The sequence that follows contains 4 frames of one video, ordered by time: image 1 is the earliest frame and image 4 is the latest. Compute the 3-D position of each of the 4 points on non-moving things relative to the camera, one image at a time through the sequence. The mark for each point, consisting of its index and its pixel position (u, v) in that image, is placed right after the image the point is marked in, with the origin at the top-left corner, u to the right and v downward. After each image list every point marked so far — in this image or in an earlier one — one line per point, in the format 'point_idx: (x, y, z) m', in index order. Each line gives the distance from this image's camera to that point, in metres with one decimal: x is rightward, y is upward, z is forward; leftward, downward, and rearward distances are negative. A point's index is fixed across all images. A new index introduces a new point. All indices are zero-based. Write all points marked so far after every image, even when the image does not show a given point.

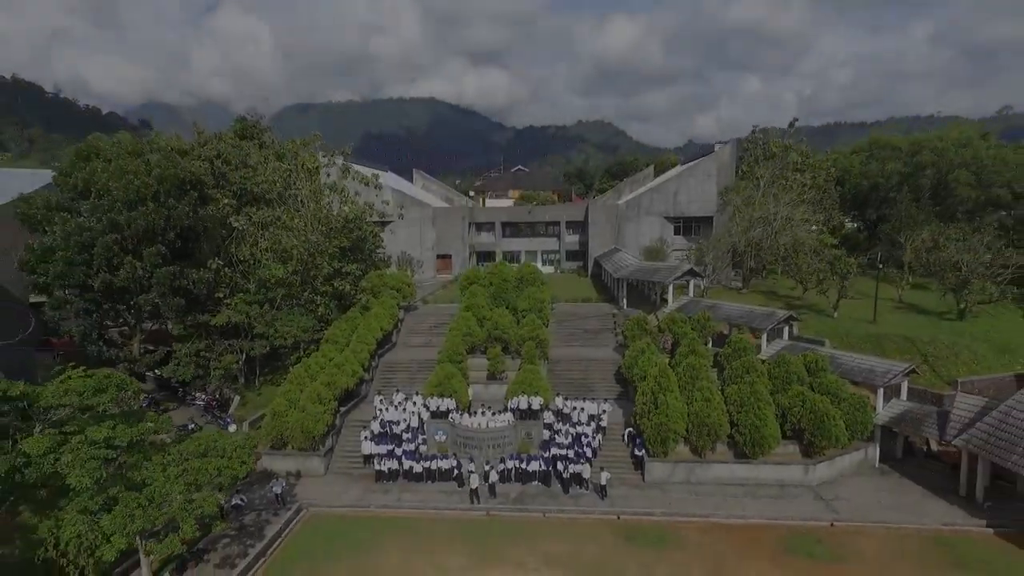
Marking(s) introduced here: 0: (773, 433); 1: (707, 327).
0: (+6.1, -3.4, +15.0) m
1: (+6.0, -1.2, +19.8) m
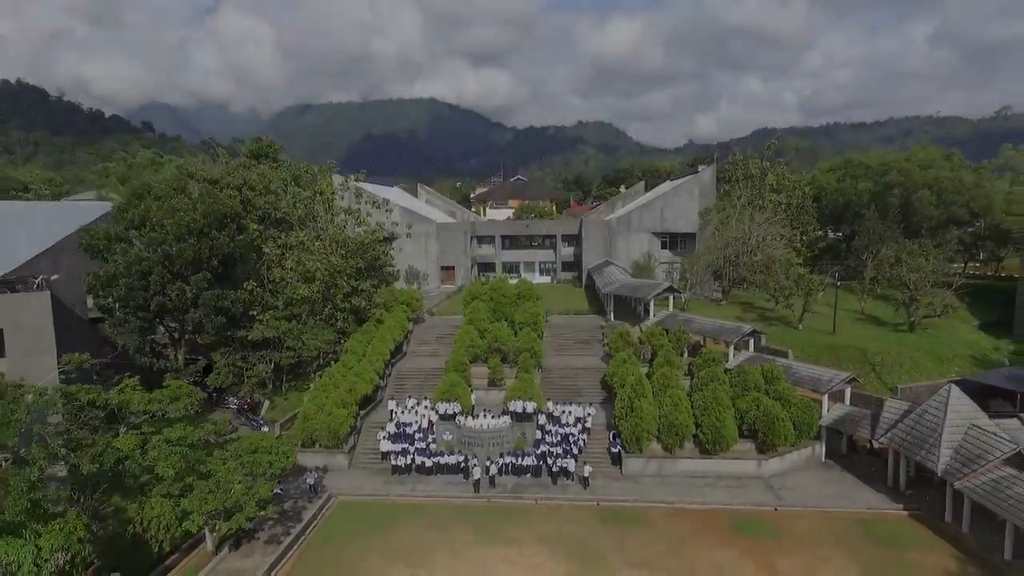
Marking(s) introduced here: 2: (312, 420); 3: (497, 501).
0: (+6.0, -4.0, +17.6) m
1: (+6.0, -1.8, +22.4) m
2: (-5.9, -3.9, +18.8) m
3: (-0.4, -5.6, +16.6) m
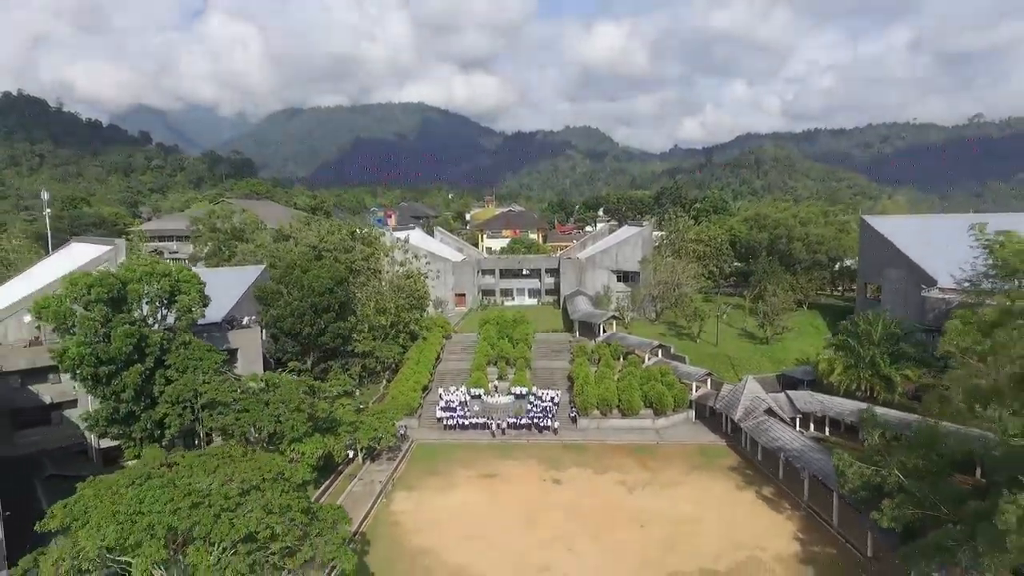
0: (+6.1, -5.7, +31.1) m
1: (+6.0, -3.5, +36.0) m
2: (-5.8, -5.6, +32.2) m
3: (-0.2, -7.3, +30.0) m
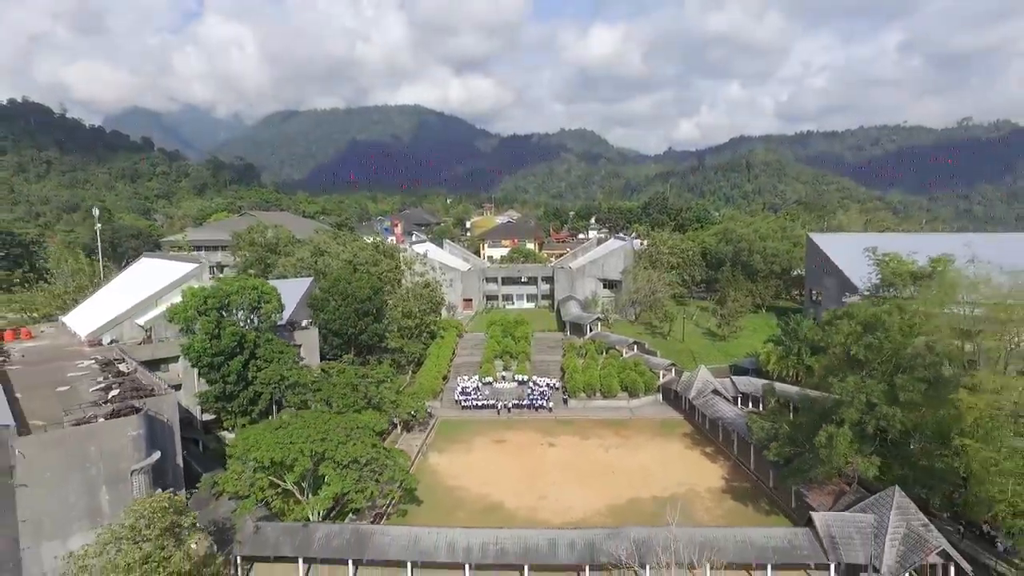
0: (+6.3, -6.2, +39.1) m
1: (+6.1, -4.0, +44.0) m
2: (-5.6, -6.1, +40.1) m
3: (0.0, -7.8, +38.0) m
